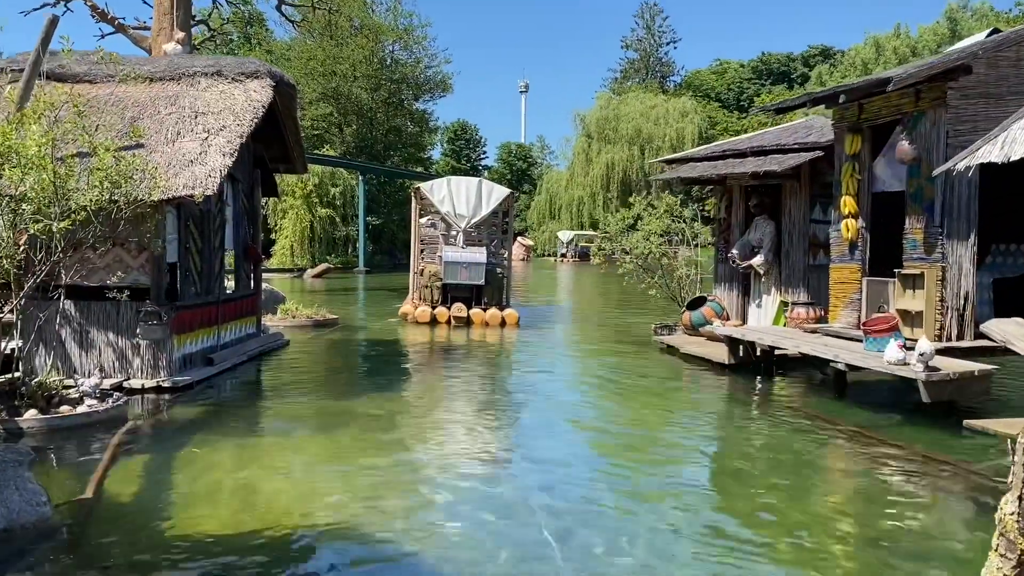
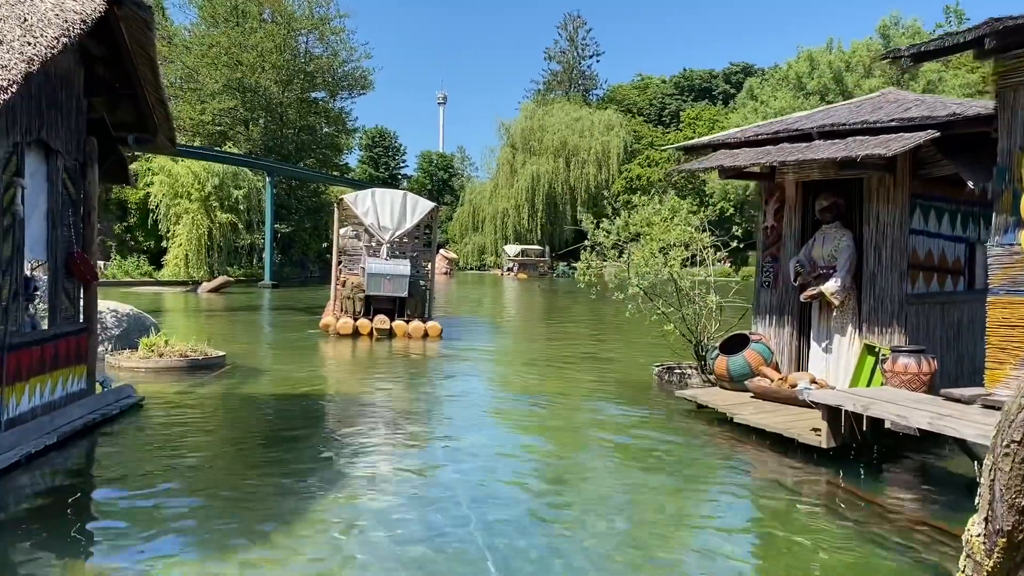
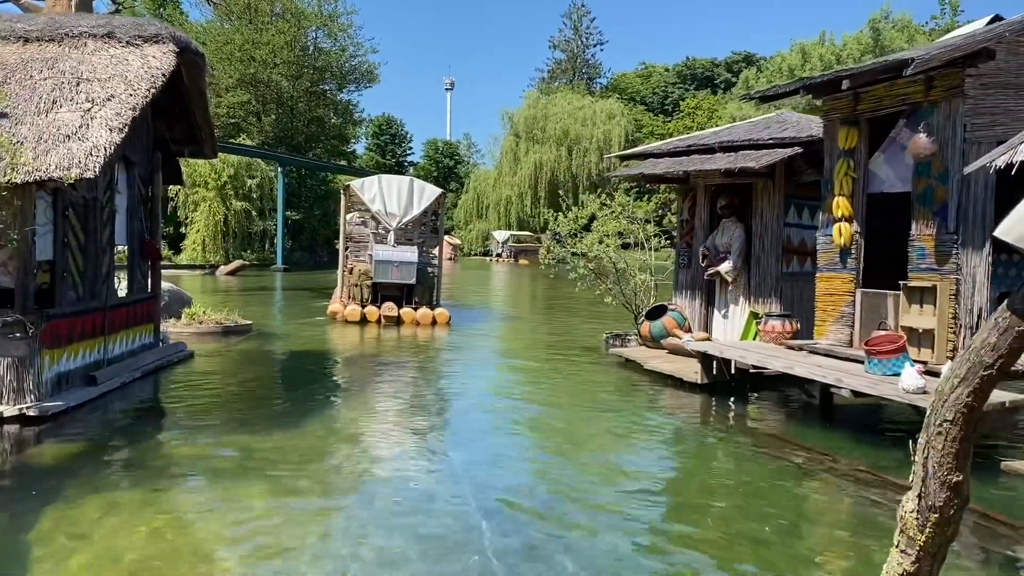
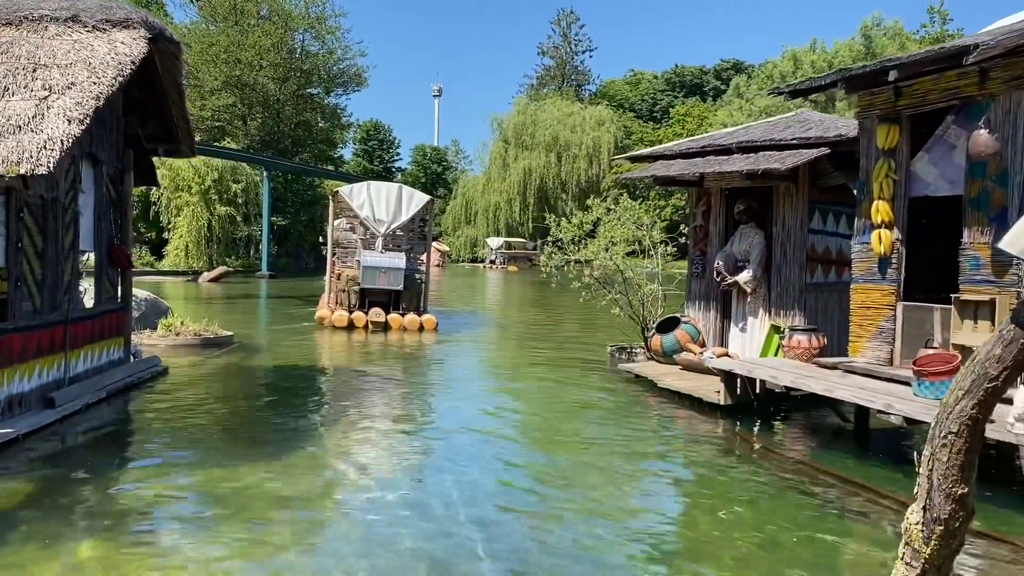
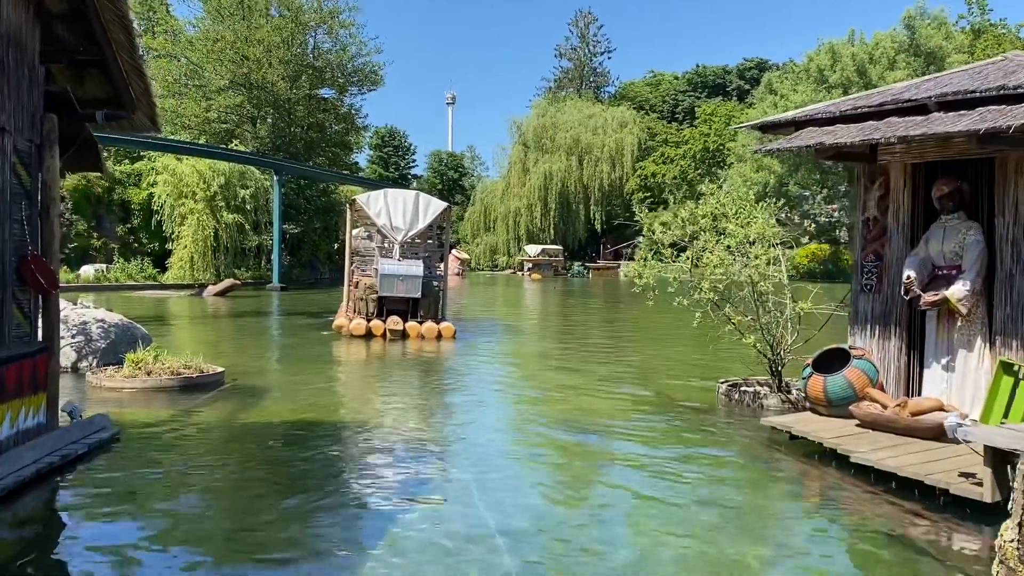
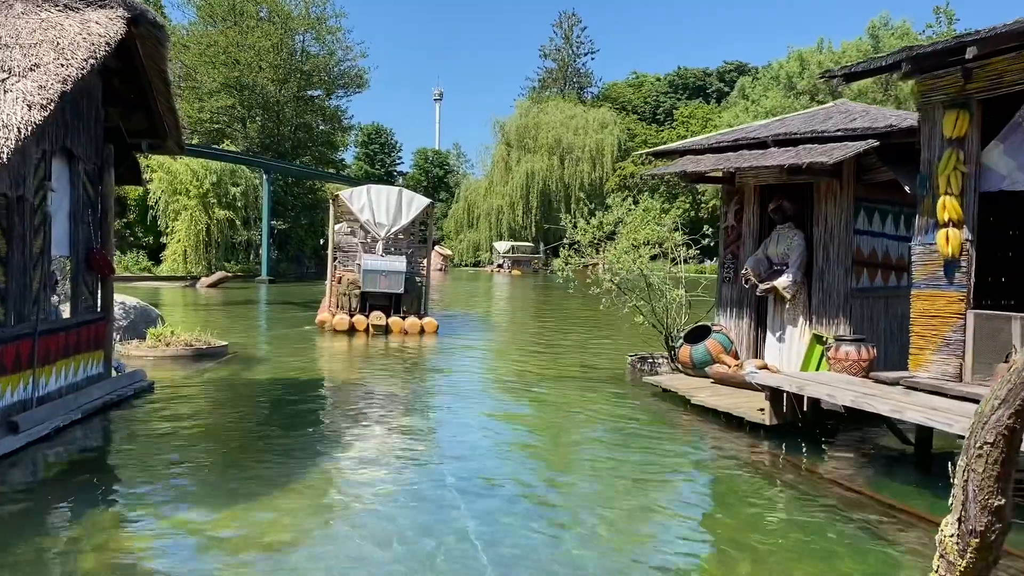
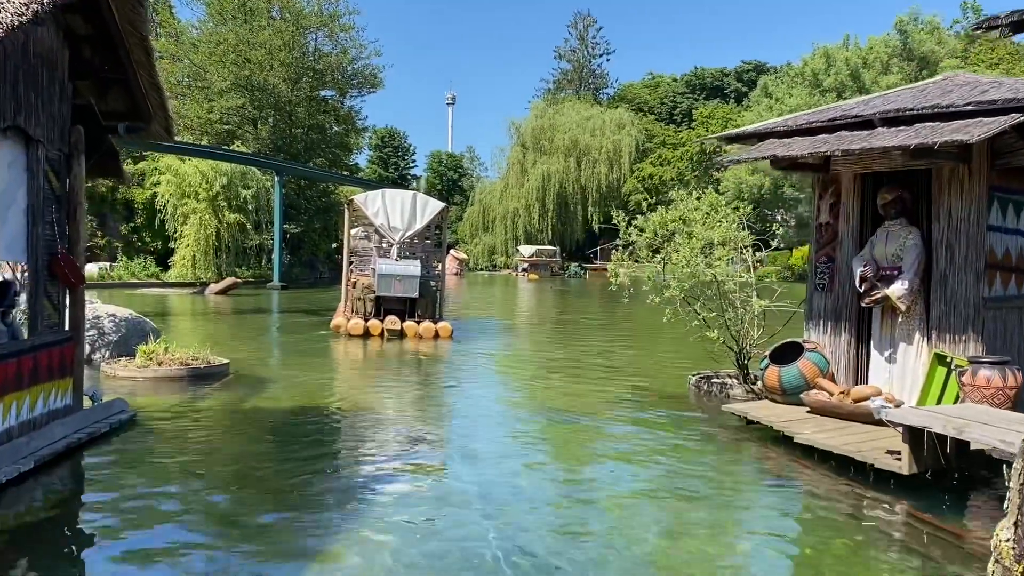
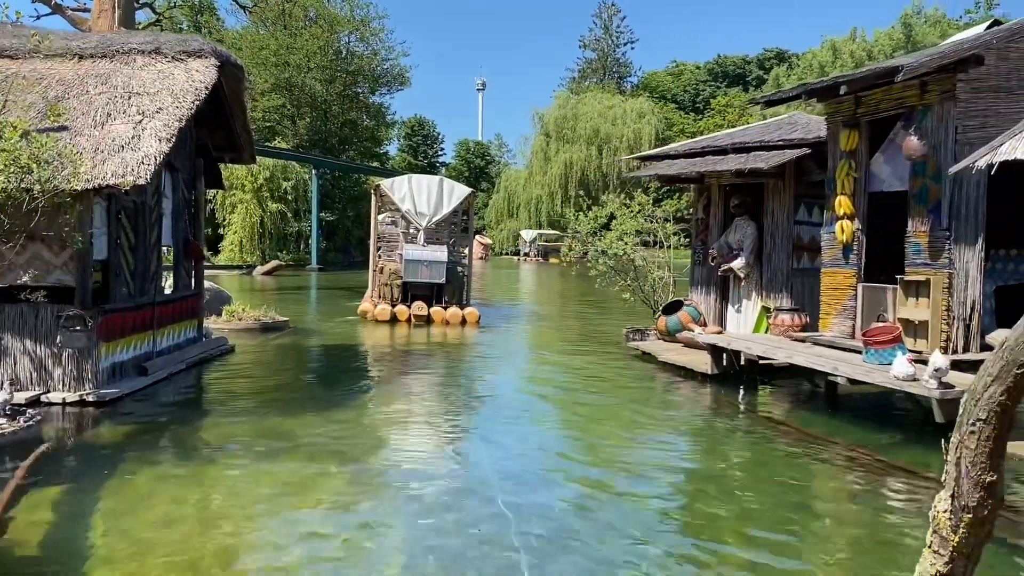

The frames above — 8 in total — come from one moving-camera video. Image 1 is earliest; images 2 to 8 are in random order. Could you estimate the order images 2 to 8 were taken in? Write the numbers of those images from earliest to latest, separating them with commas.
8, 3, 4, 6, 2, 7, 5
